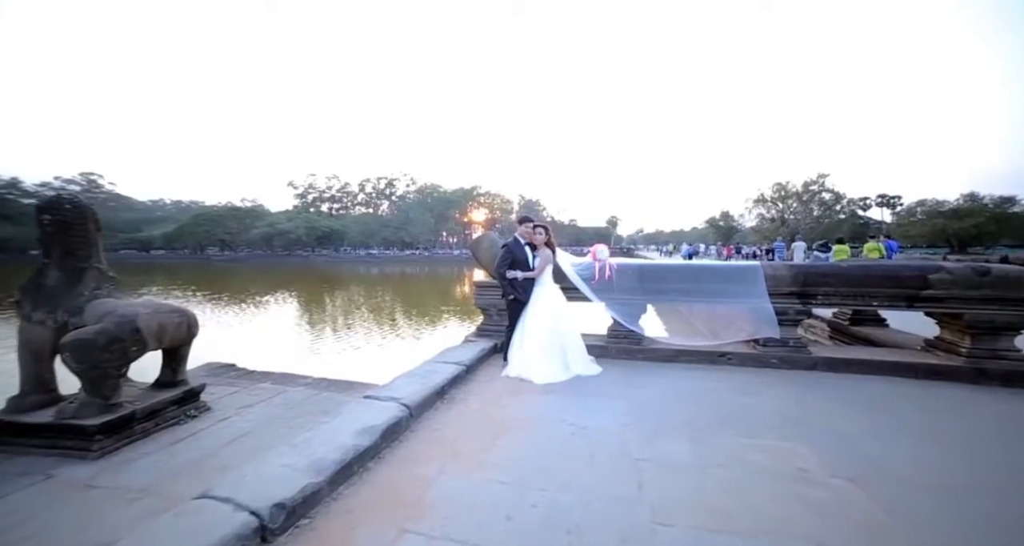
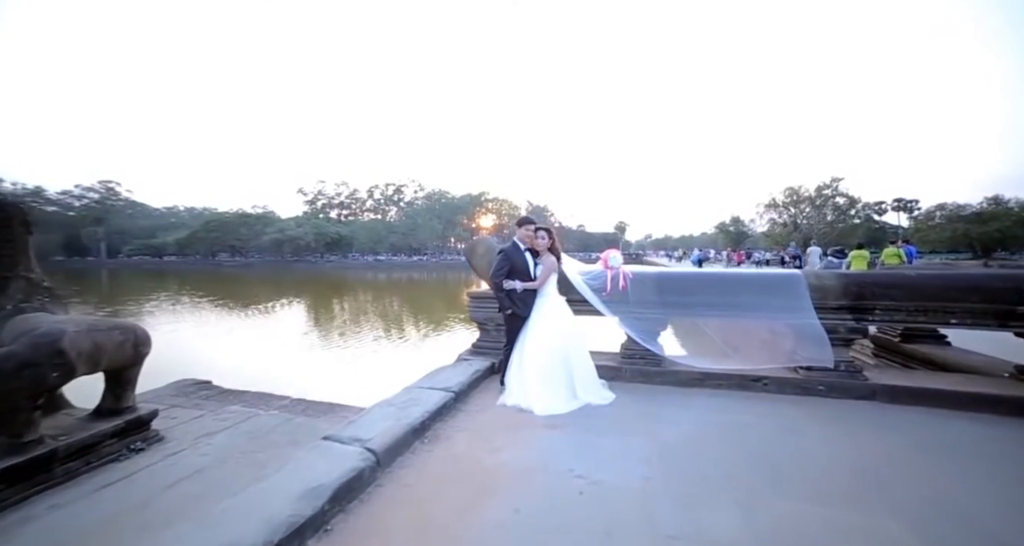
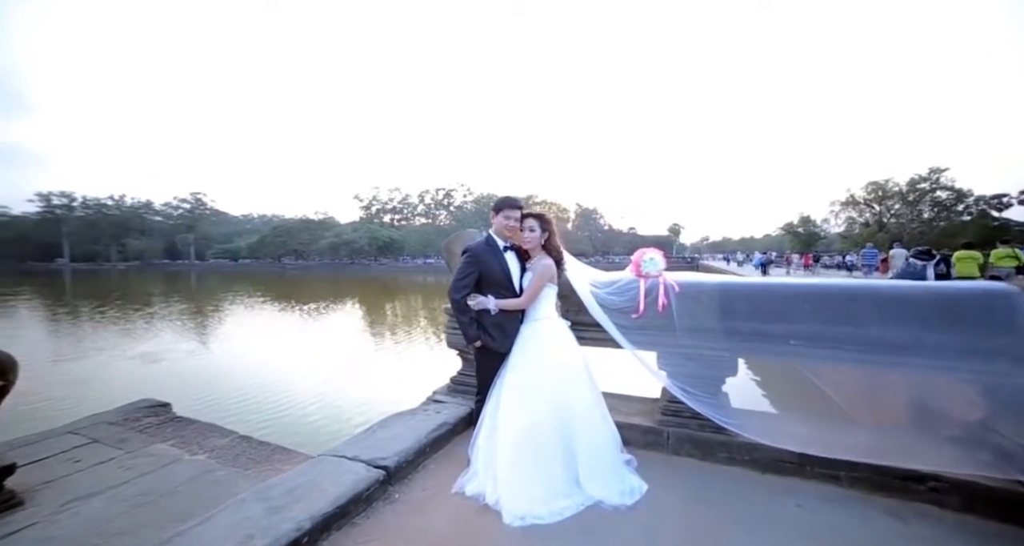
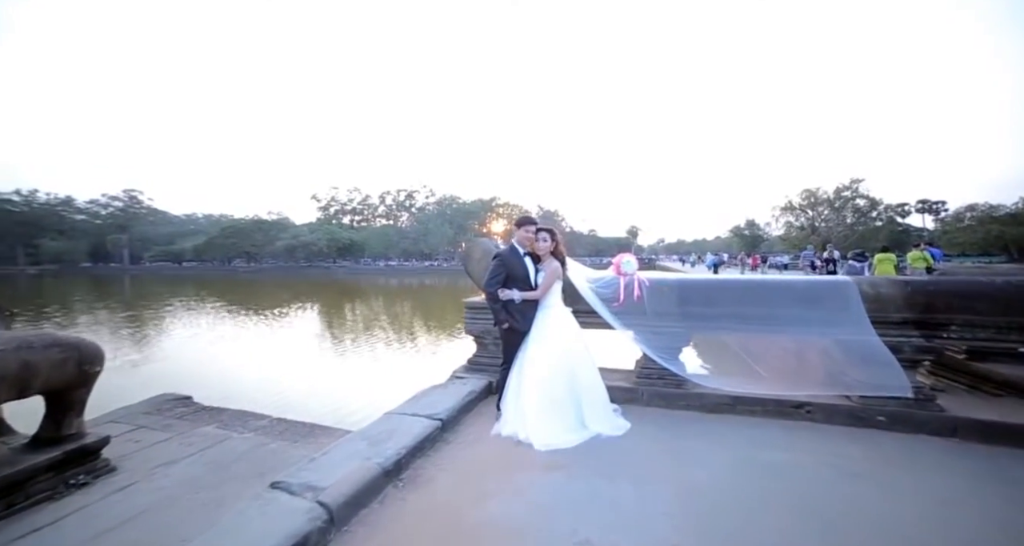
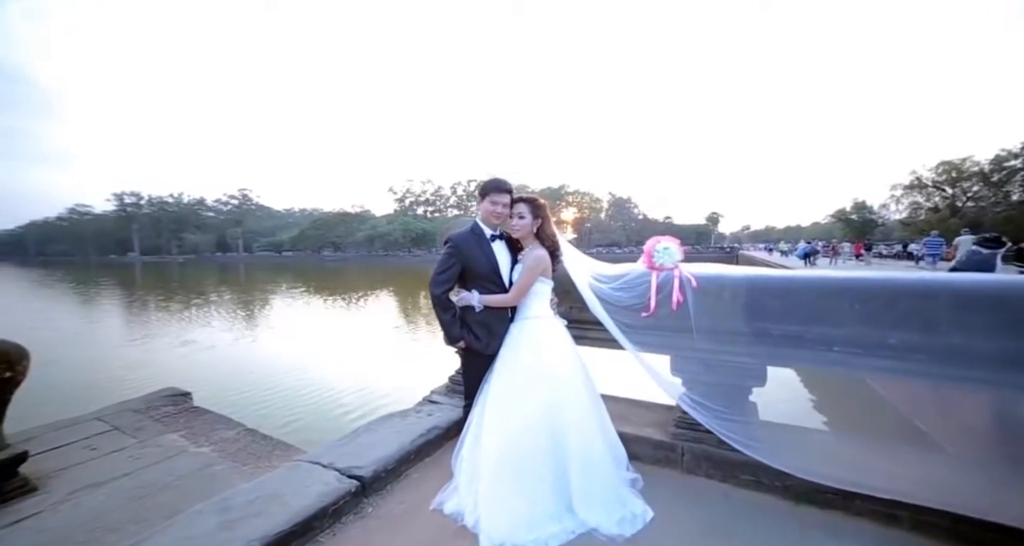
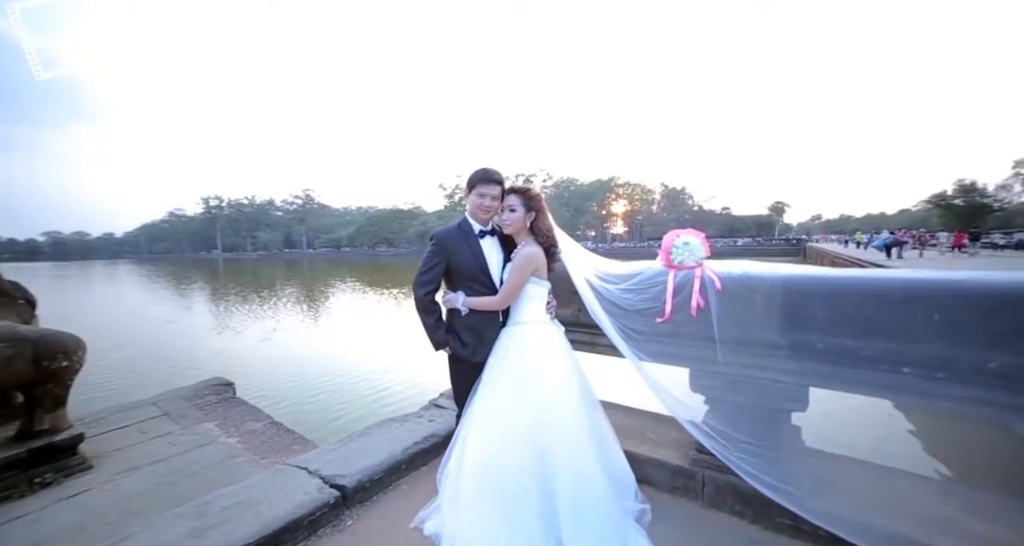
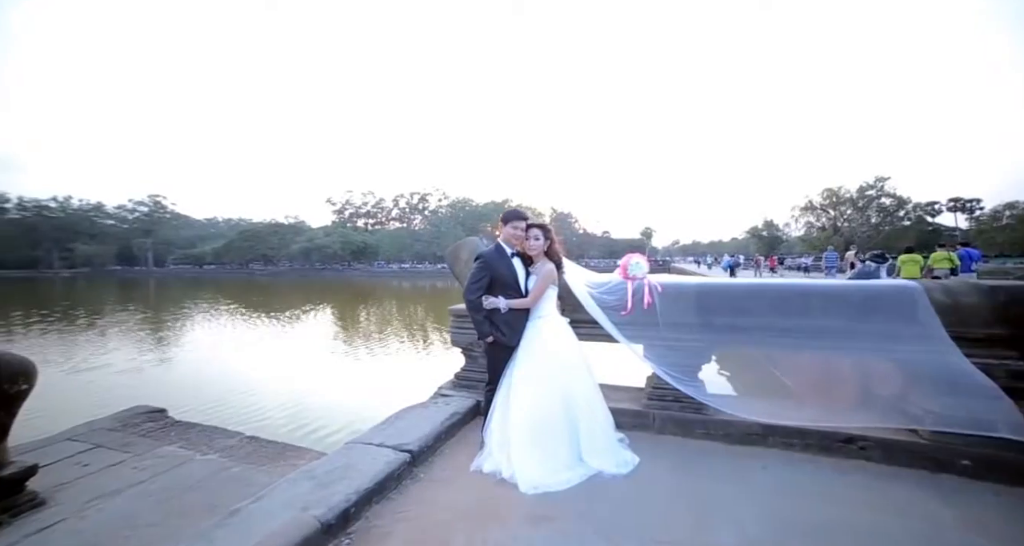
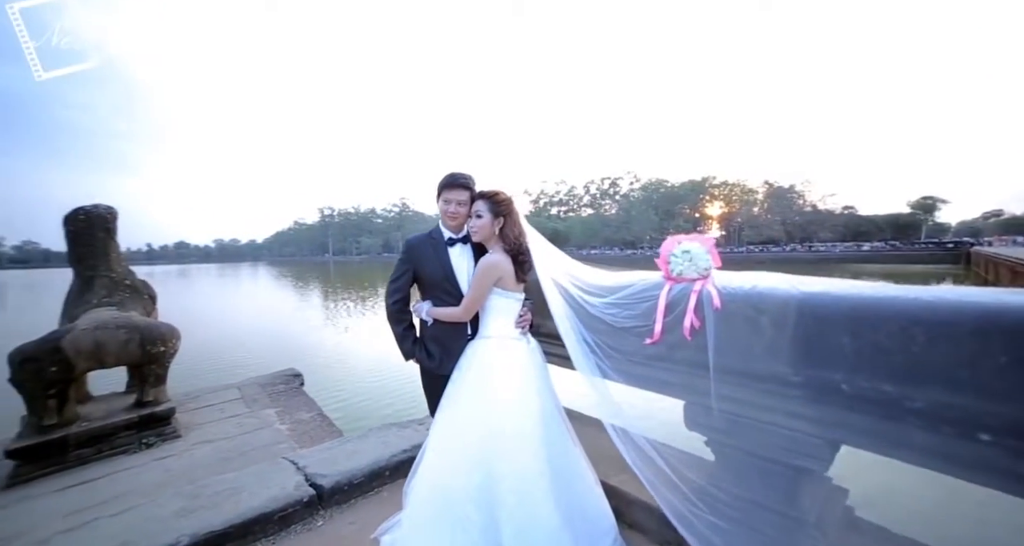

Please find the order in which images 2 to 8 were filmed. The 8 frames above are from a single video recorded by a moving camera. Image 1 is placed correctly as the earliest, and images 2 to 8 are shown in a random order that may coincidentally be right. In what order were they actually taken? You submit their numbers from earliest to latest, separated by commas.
2, 4, 7, 3, 5, 6, 8
